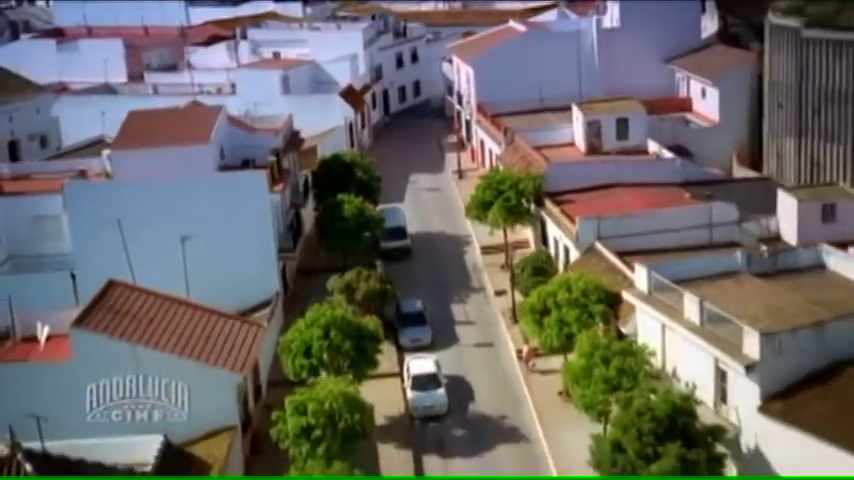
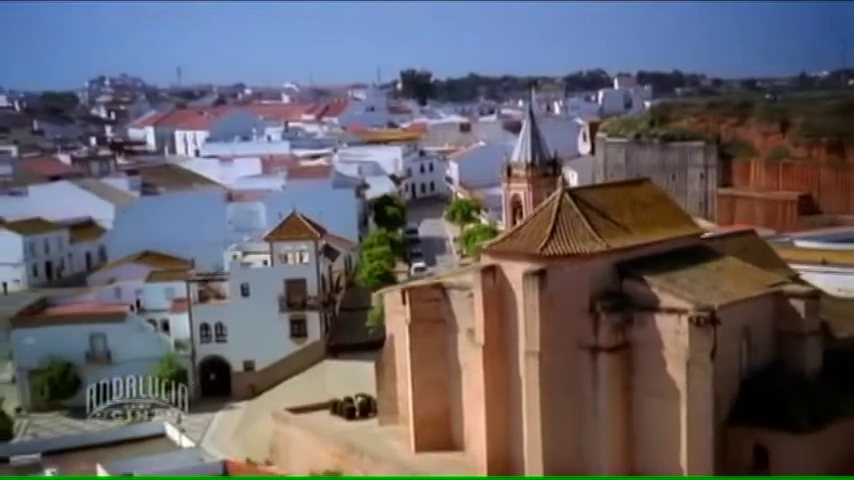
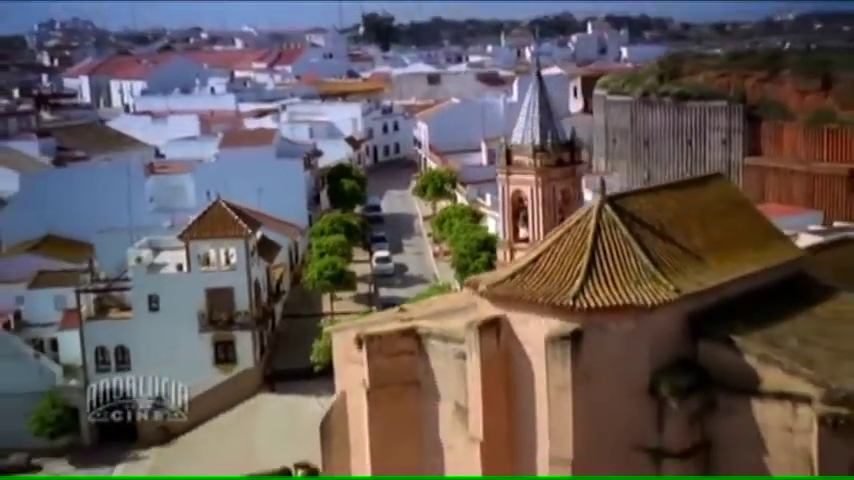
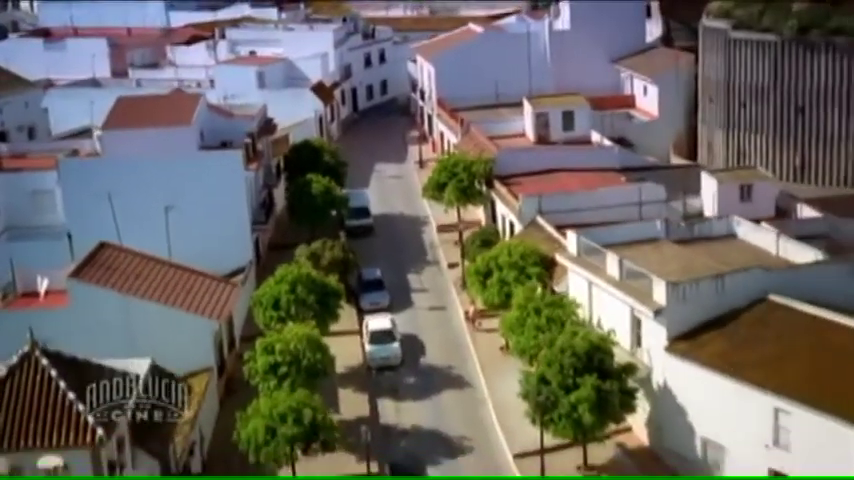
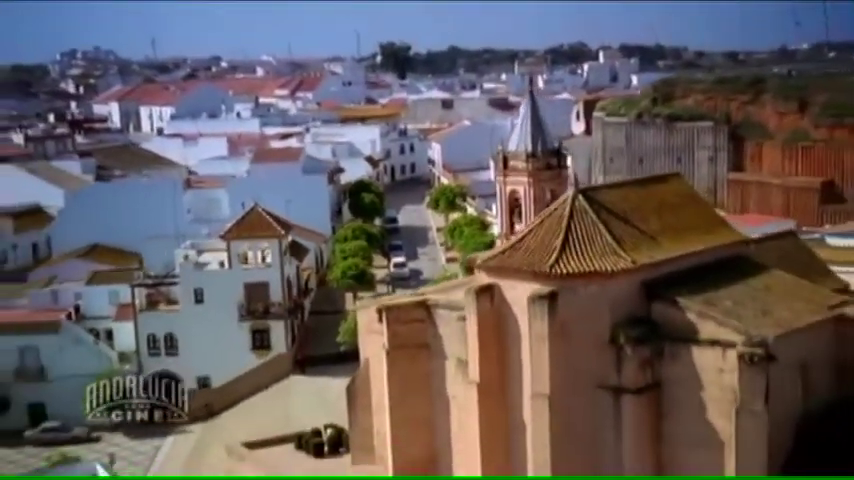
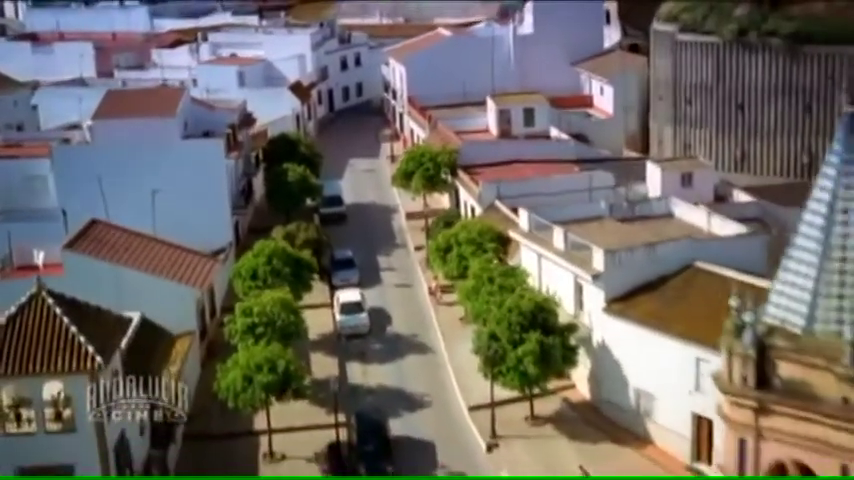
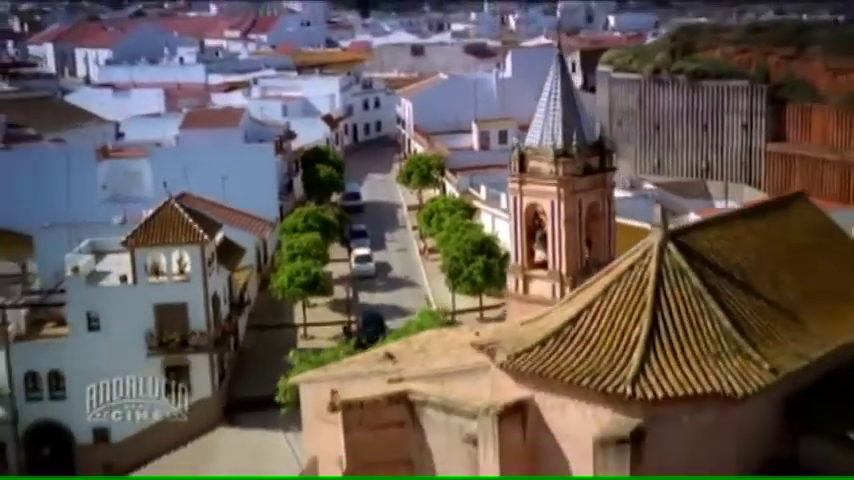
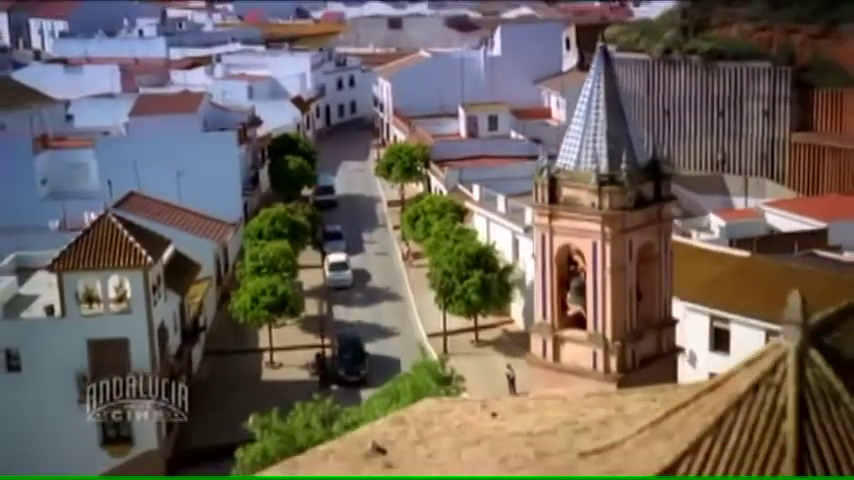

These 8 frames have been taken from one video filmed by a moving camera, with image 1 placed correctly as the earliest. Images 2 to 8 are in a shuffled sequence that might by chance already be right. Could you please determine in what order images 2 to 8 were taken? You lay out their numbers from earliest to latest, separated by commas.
4, 6, 8, 7, 3, 5, 2
